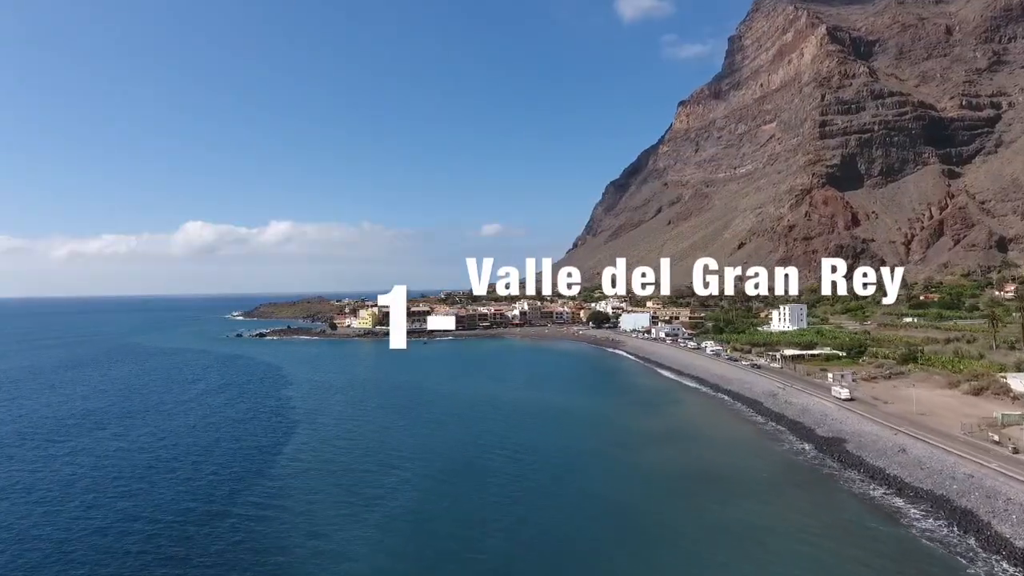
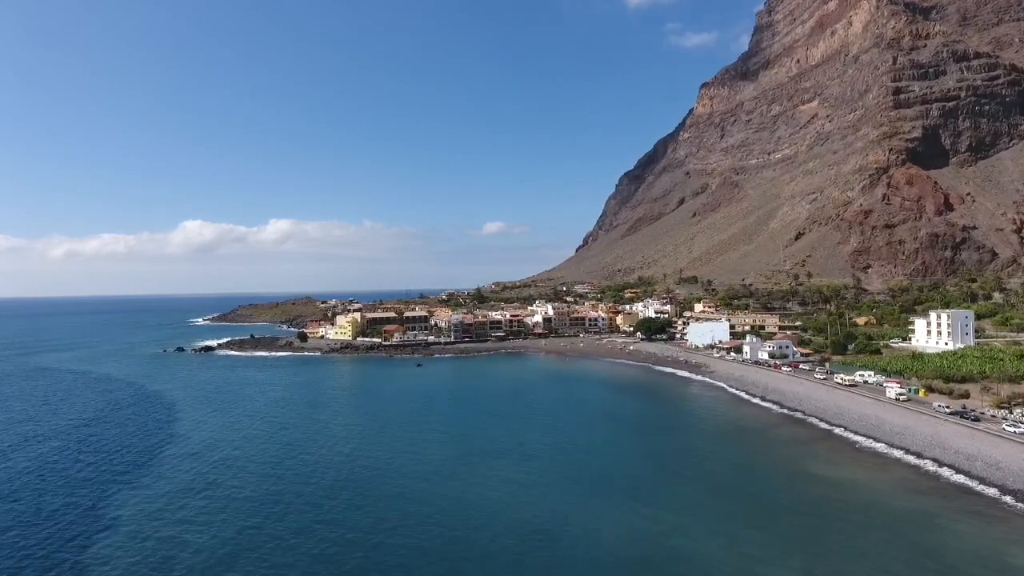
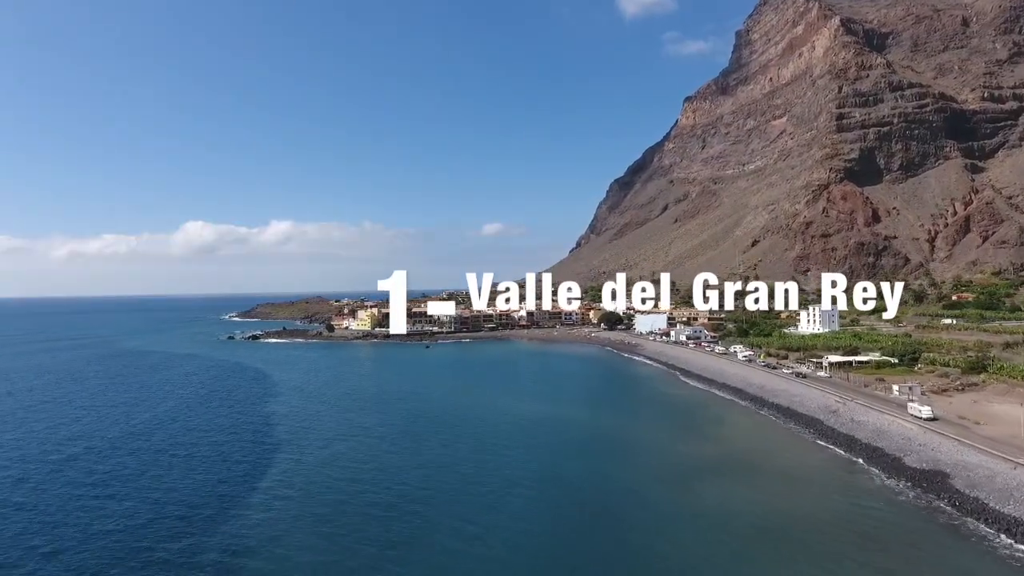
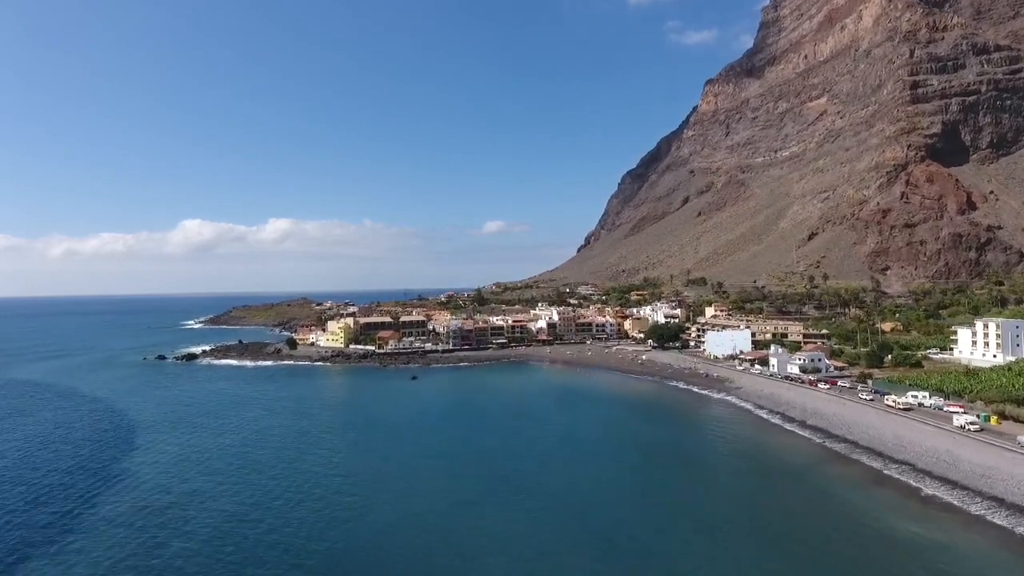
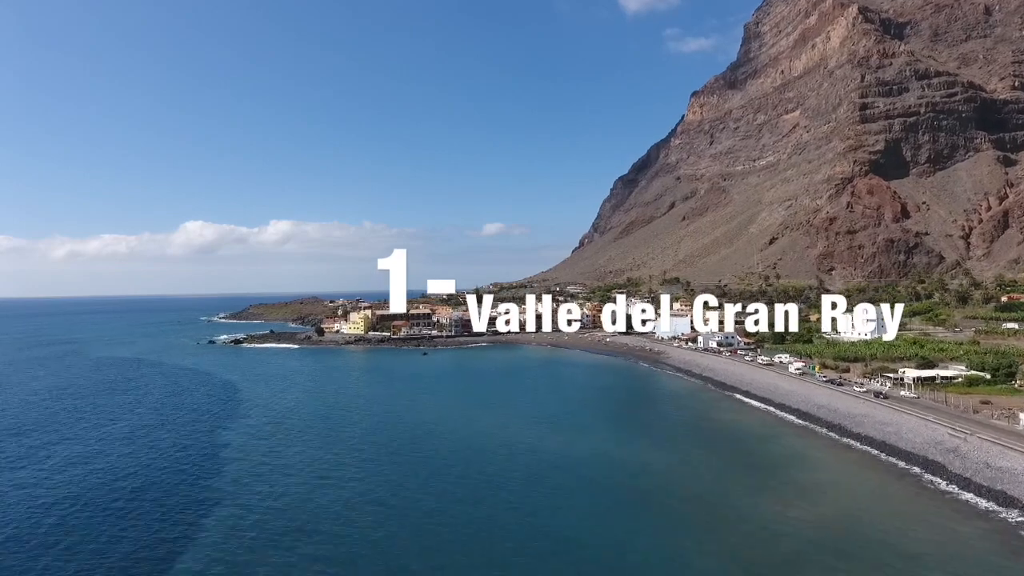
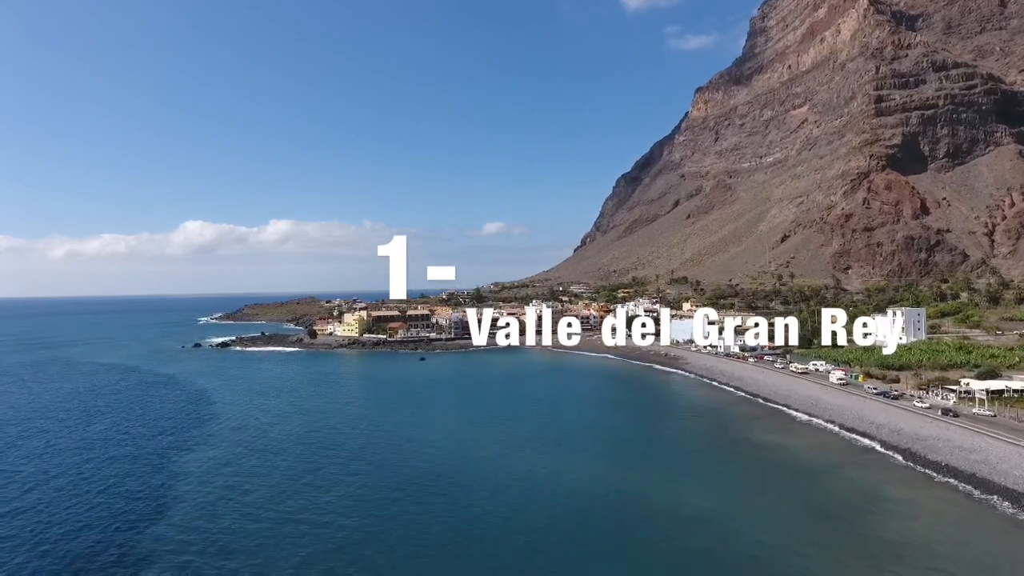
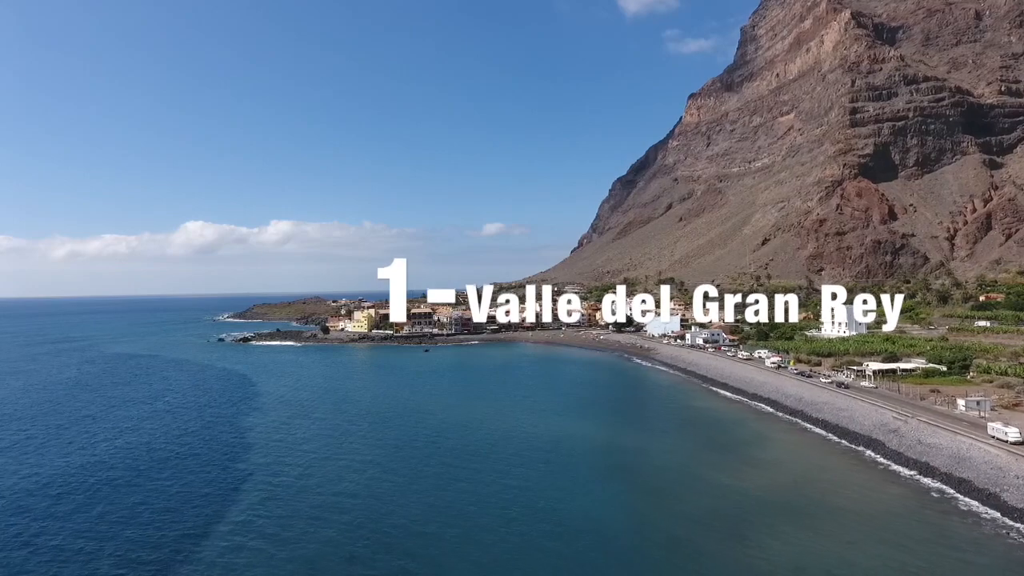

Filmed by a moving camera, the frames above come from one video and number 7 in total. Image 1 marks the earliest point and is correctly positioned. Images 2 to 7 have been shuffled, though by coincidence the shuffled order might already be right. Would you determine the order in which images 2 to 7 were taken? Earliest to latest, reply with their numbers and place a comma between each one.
3, 7, 5, 6, 2, 4
